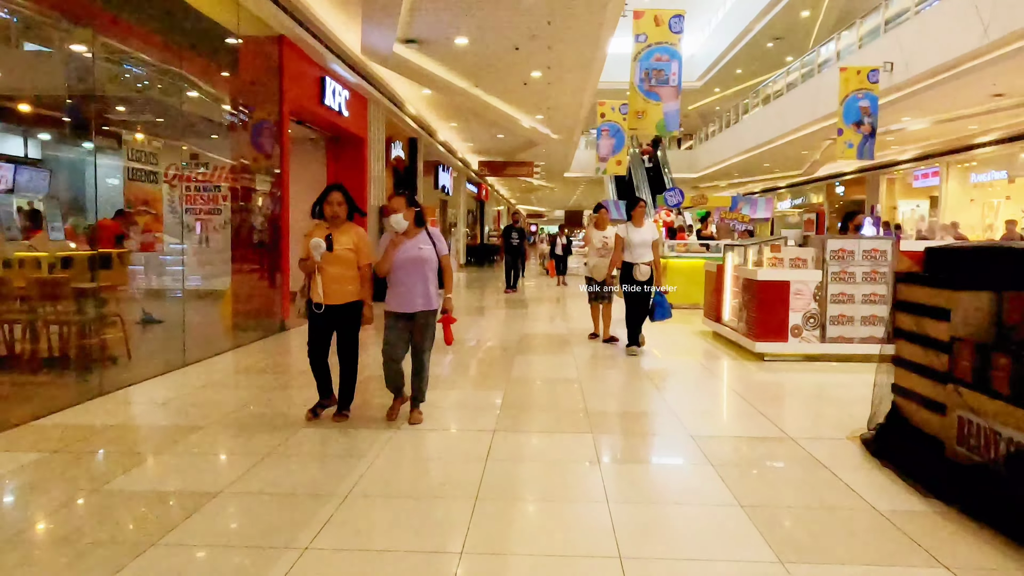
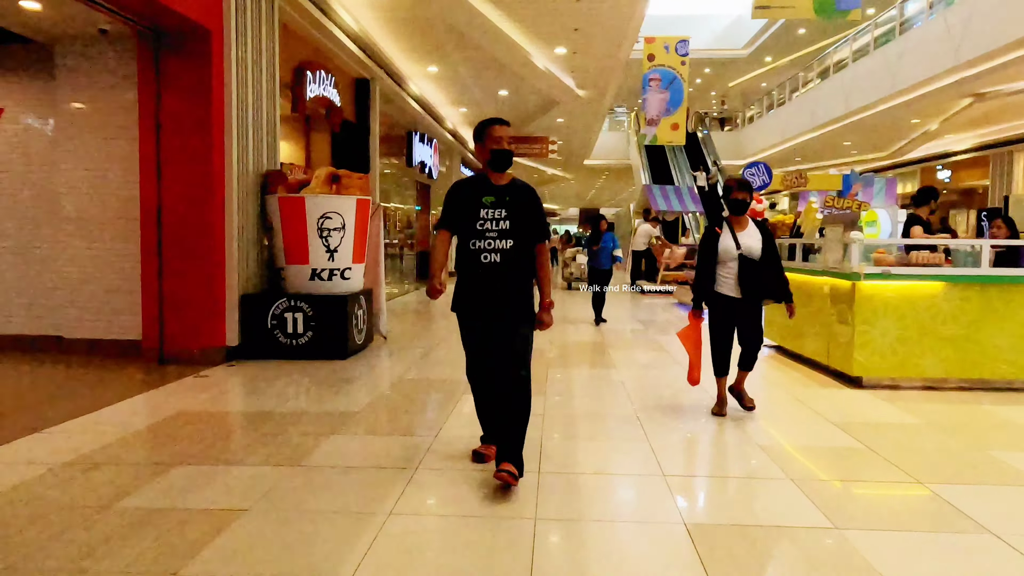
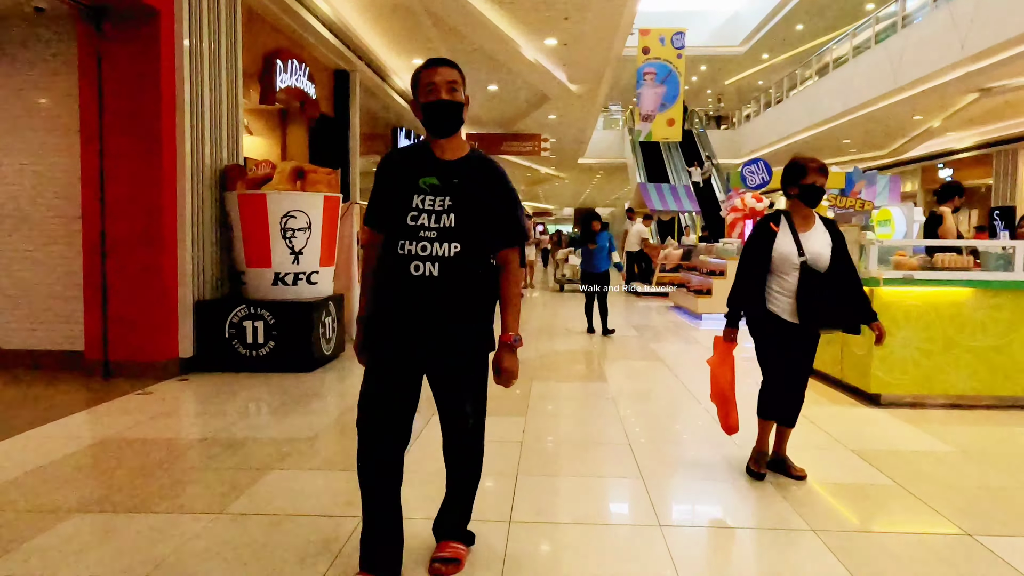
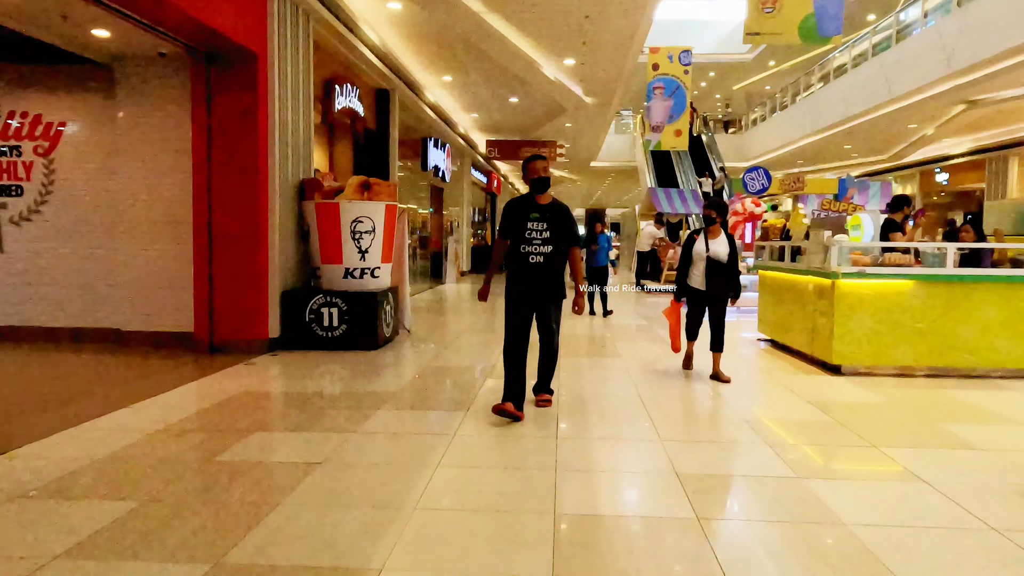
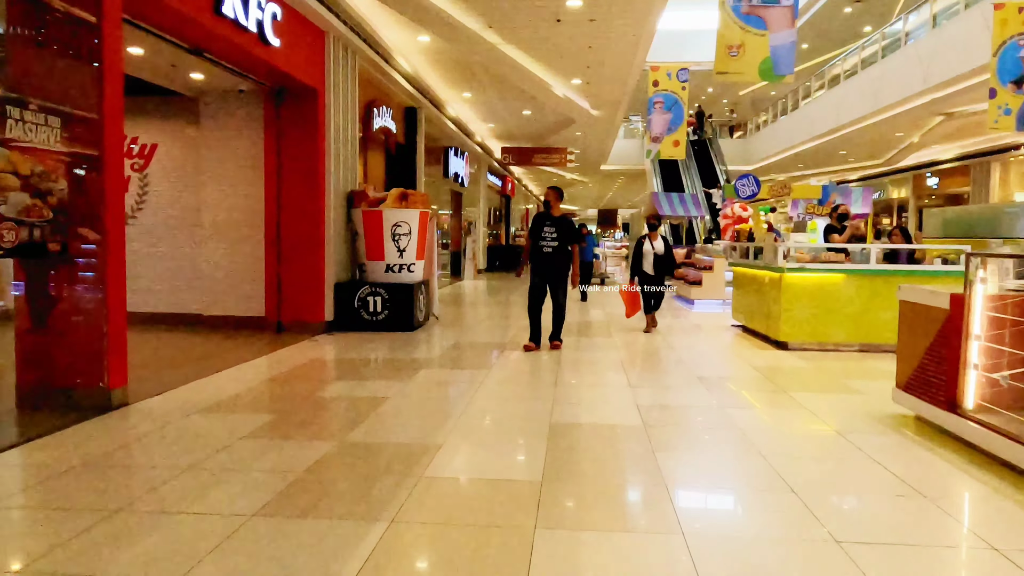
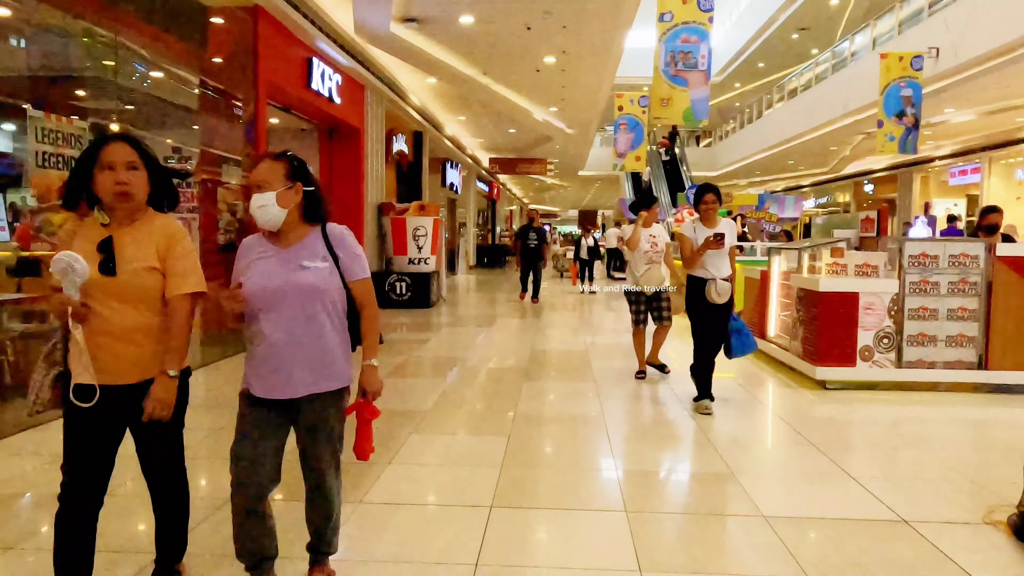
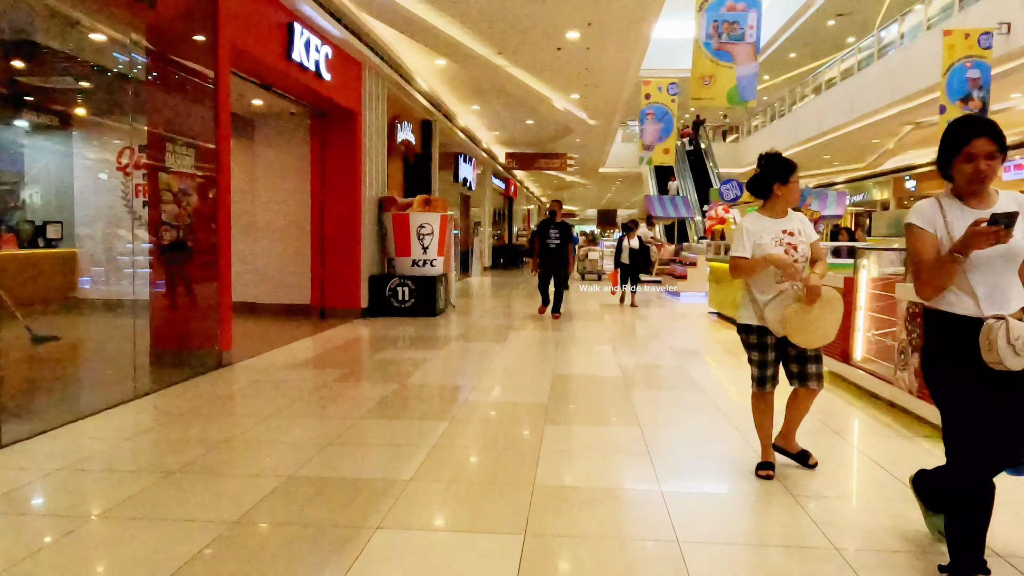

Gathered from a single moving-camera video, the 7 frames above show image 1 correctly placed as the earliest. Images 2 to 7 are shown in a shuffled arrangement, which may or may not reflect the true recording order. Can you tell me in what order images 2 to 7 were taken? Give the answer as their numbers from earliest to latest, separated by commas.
6, 7, 5, 4, 2, 3
